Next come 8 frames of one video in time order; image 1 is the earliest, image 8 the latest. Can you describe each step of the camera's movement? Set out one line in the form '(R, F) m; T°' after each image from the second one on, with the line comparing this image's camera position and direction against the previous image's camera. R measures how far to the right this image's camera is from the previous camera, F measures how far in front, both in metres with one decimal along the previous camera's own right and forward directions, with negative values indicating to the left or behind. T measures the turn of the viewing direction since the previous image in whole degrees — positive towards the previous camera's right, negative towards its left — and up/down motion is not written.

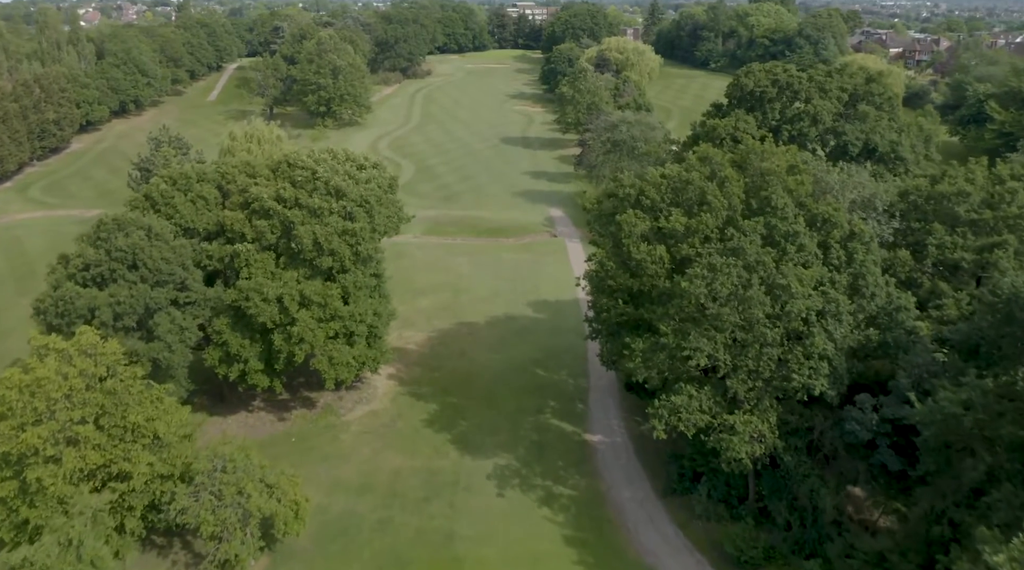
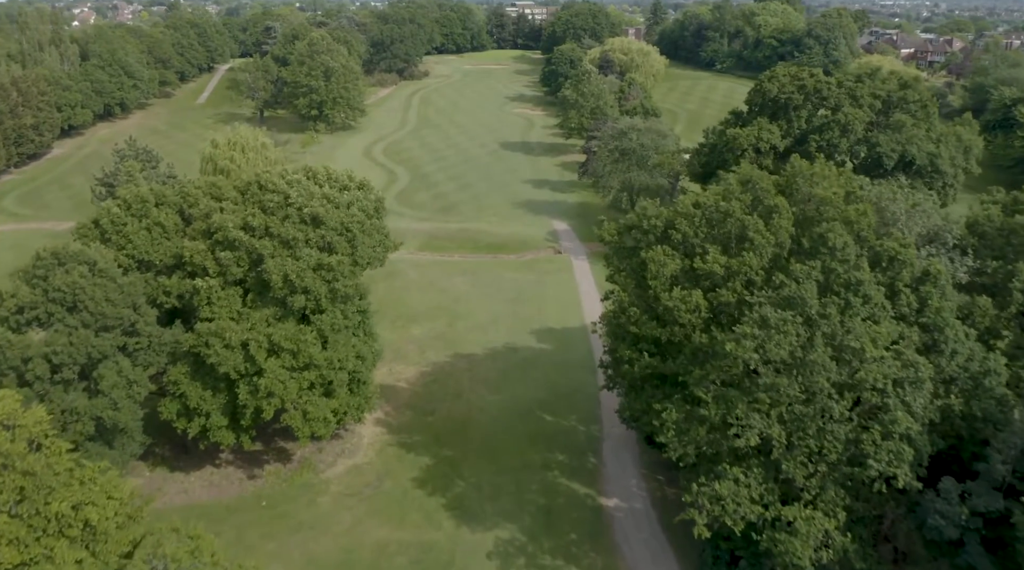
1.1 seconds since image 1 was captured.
(-0.2, +4.4) m; 0°
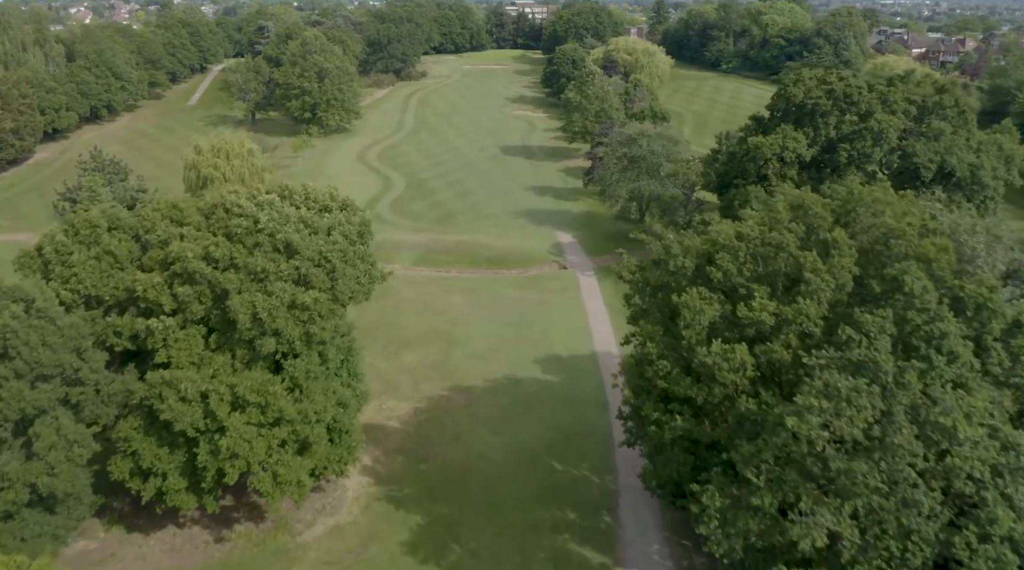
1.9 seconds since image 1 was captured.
(-0.1, +3.8) m; 0°
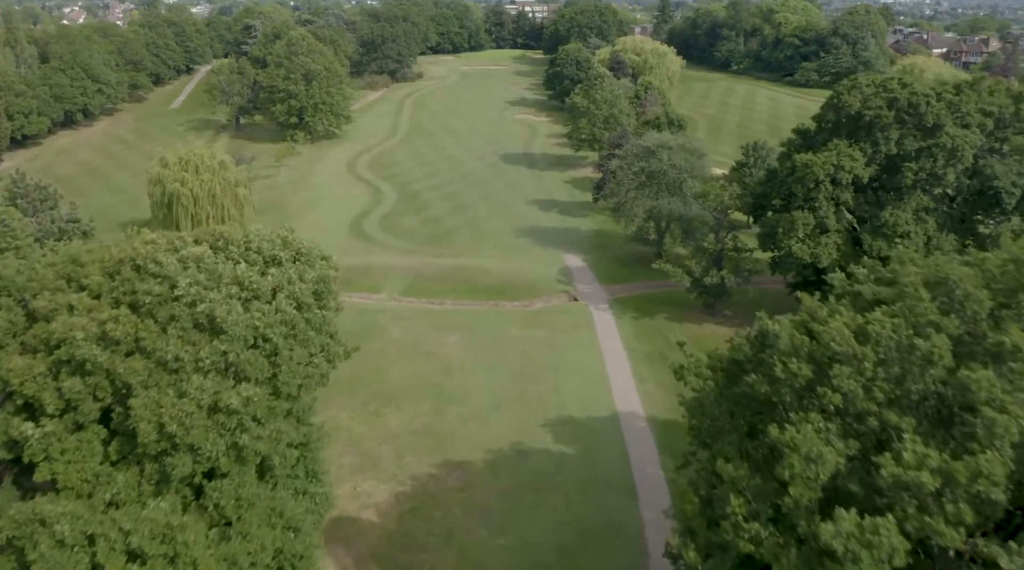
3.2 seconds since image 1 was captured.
(-0.2, +6.6) m; 0°
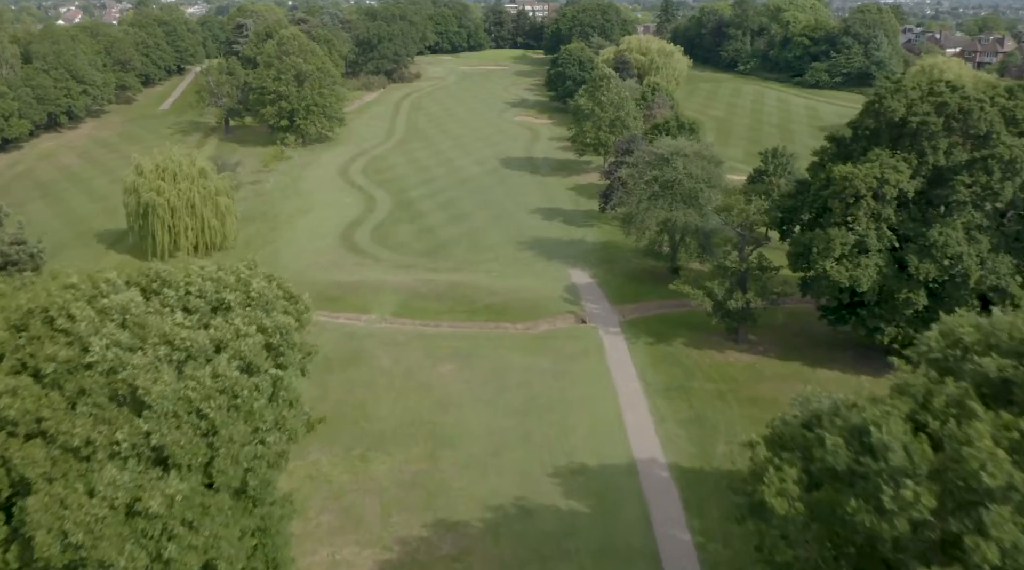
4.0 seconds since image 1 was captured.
(-0.1, +3.9) m; 0°
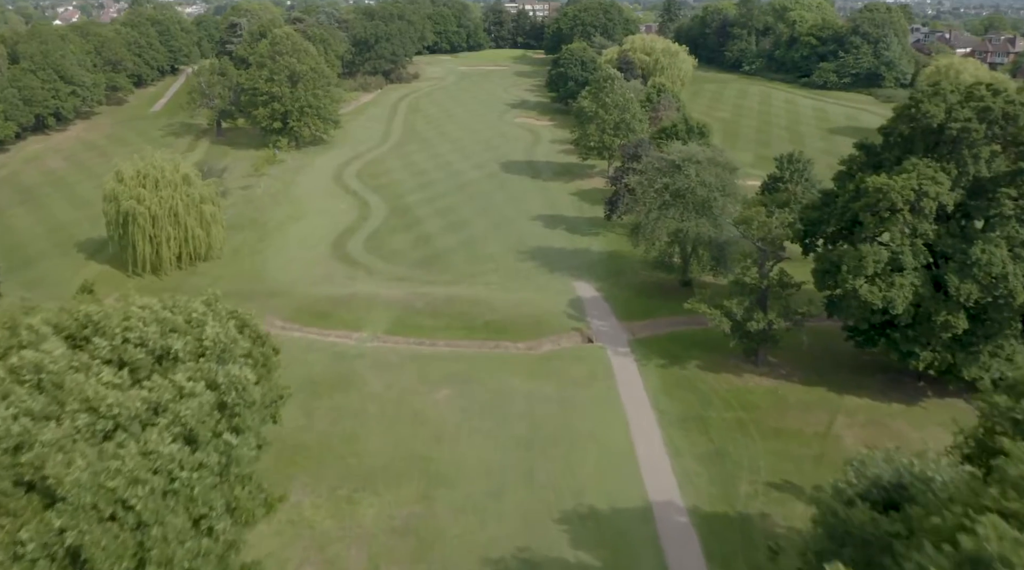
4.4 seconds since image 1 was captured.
(-0.1, +2.8) m; 0°
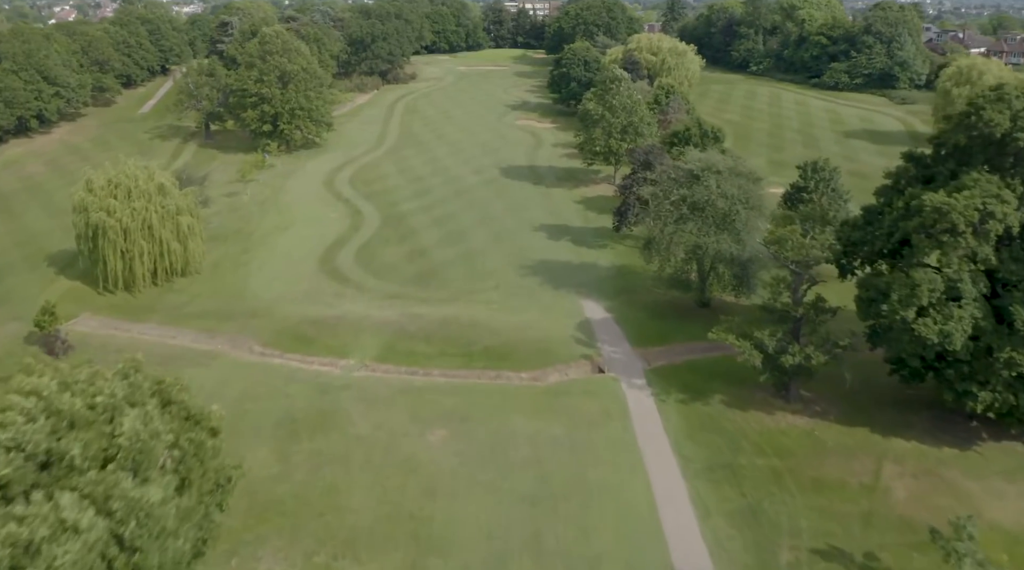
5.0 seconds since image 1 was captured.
(-0.1, +3.8) m; 0°
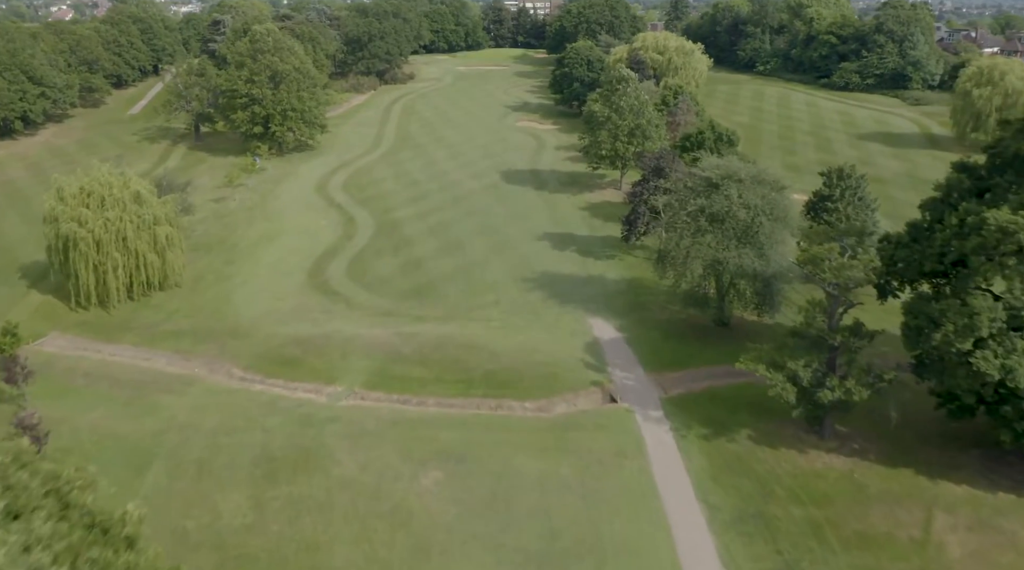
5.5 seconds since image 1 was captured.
(-0.1, +3.2) m; 0°
